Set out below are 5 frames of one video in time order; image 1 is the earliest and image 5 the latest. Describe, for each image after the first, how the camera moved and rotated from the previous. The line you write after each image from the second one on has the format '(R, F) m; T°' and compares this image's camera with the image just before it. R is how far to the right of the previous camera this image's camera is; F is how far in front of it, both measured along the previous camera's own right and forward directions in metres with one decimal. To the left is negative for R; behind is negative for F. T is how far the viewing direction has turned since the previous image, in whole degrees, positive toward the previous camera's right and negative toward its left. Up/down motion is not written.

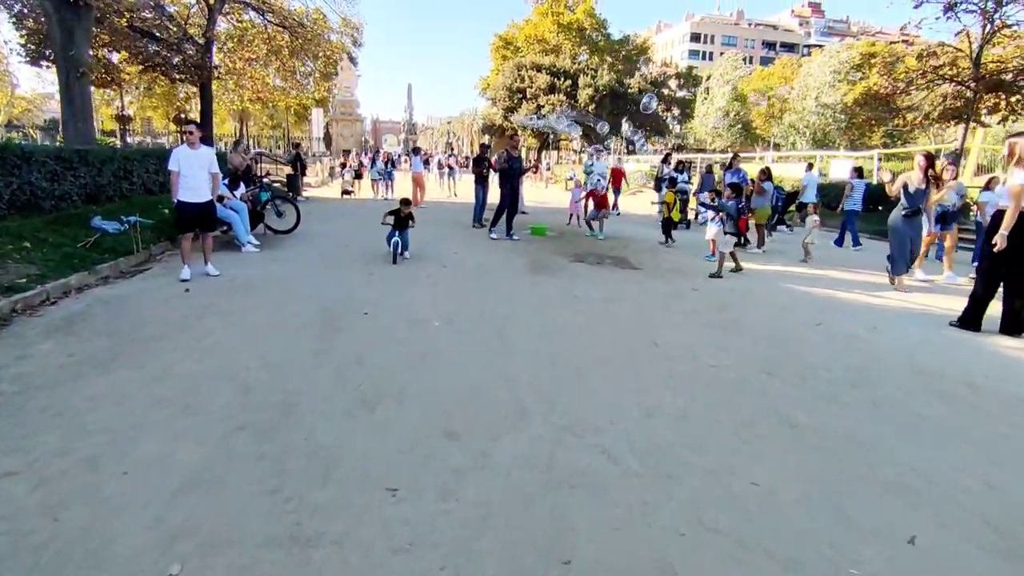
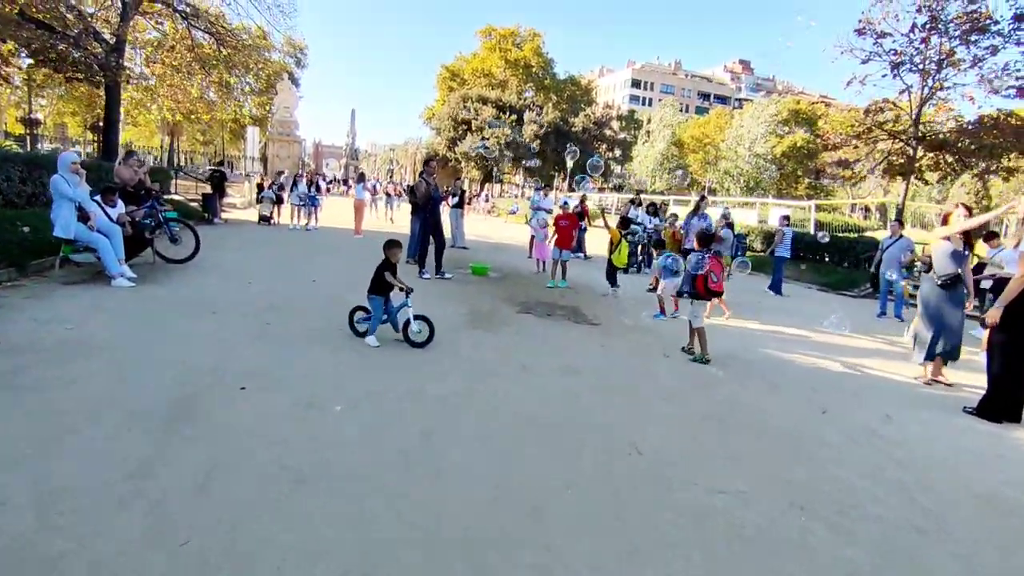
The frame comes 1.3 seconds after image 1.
(0.0, +1.5) m; +6°
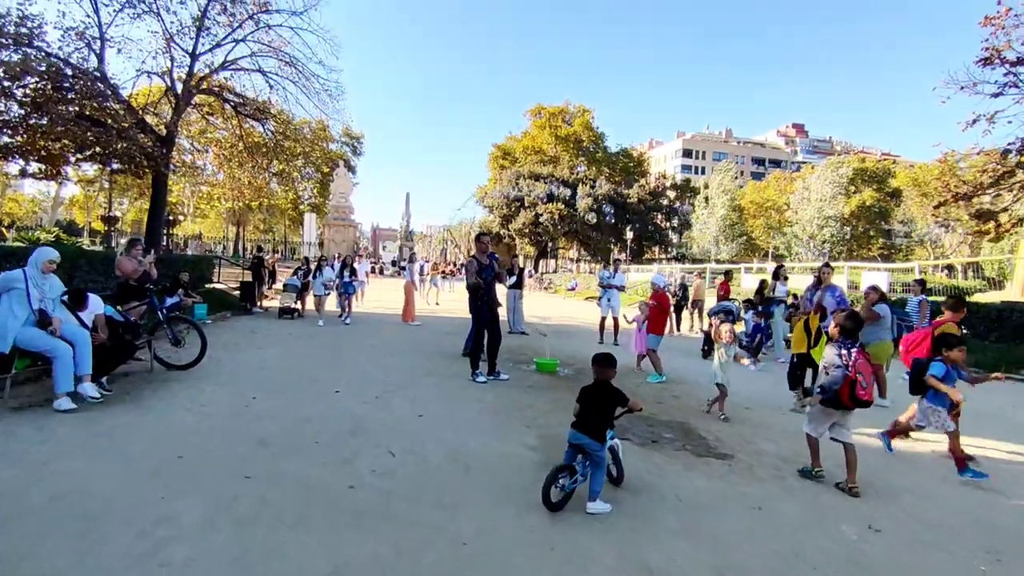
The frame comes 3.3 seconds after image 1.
(-0.3, +2.3) m; -5°
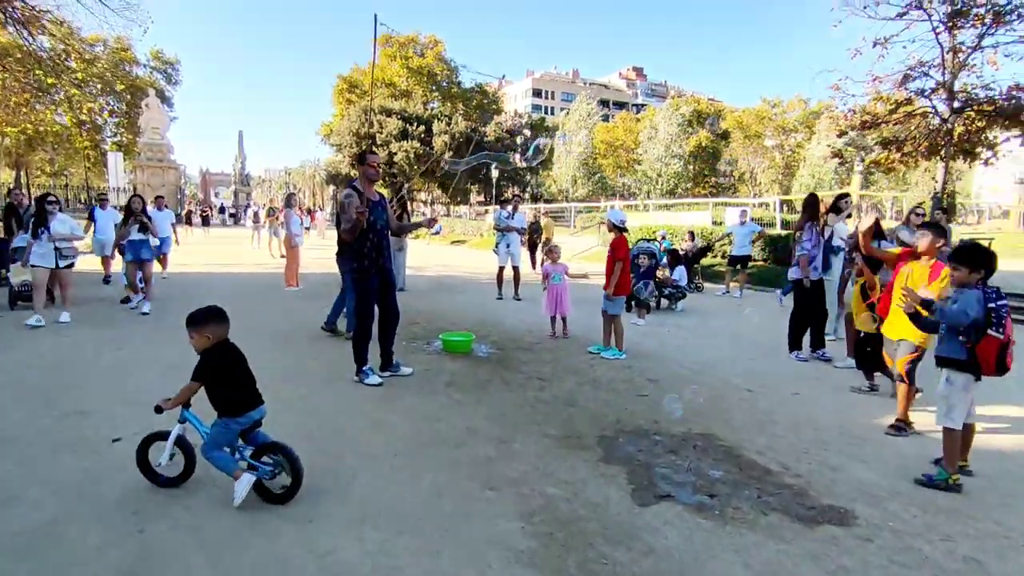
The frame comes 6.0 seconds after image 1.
(-0.5, +3.0) m; +14°
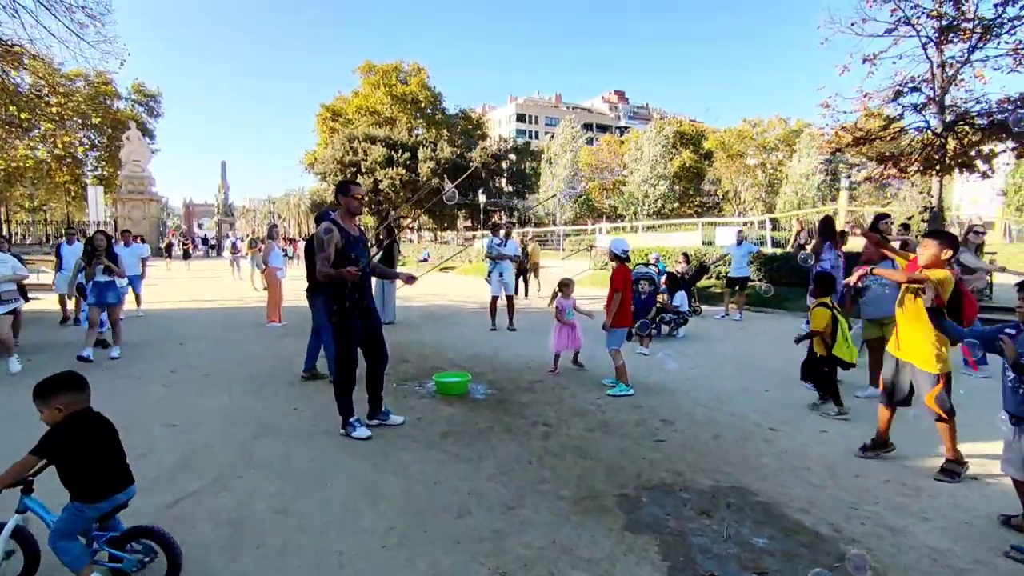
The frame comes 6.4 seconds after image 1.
(-0.1, +0.5) m; +1°
